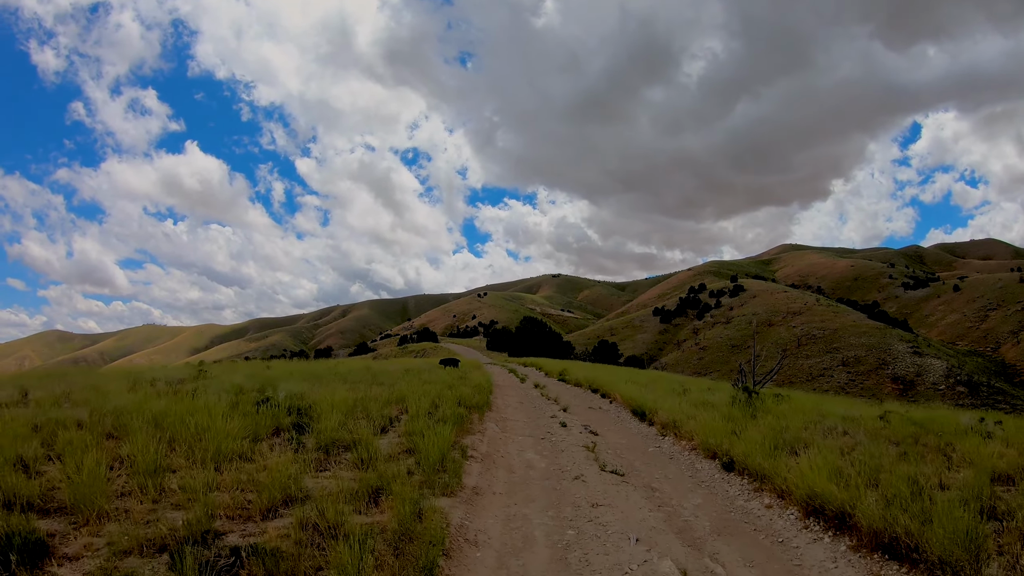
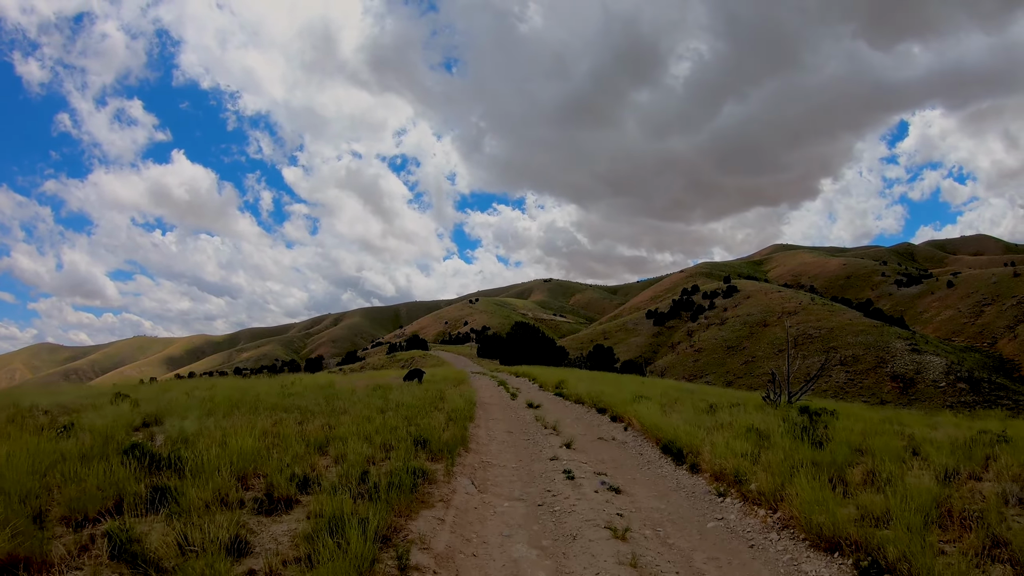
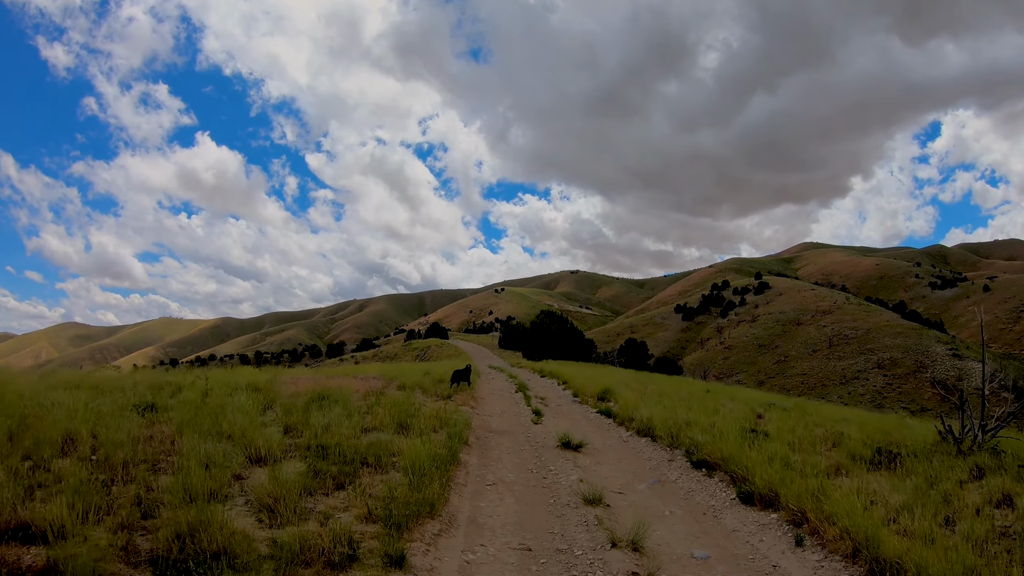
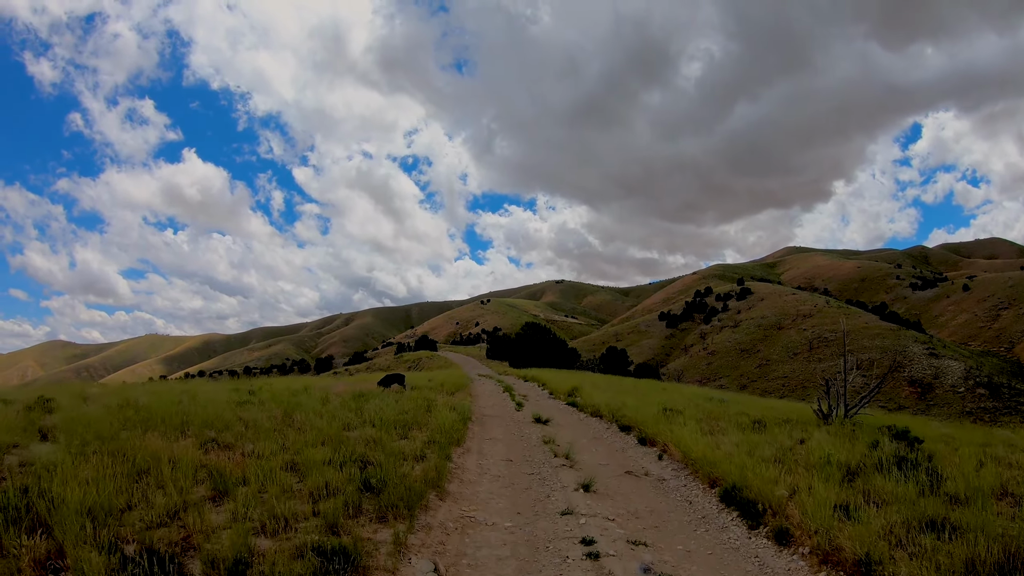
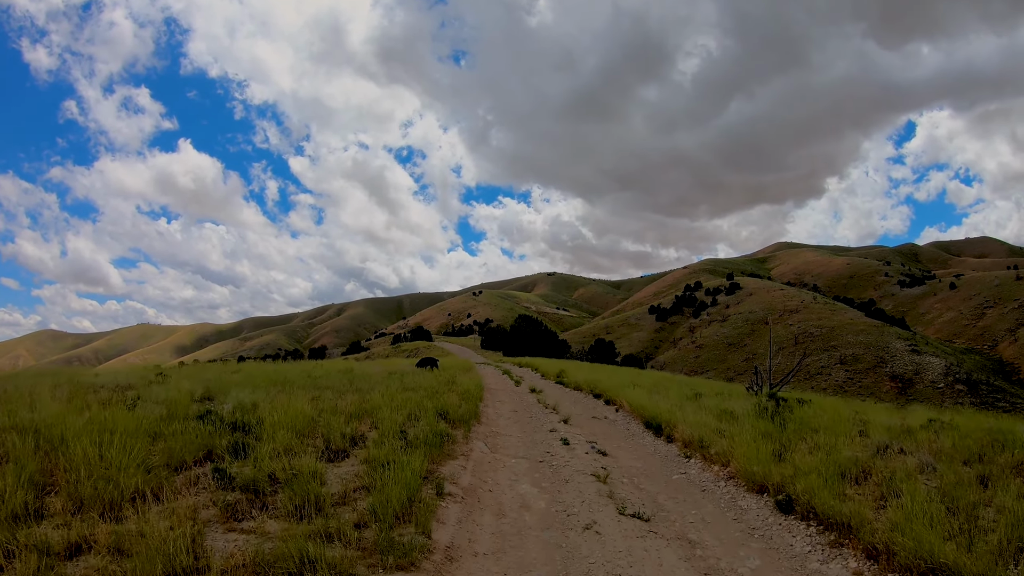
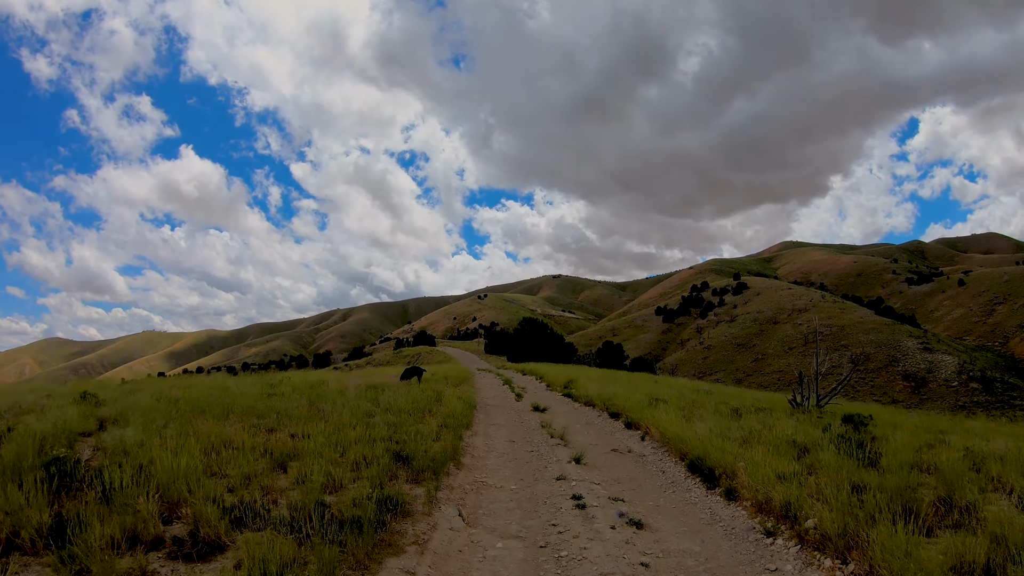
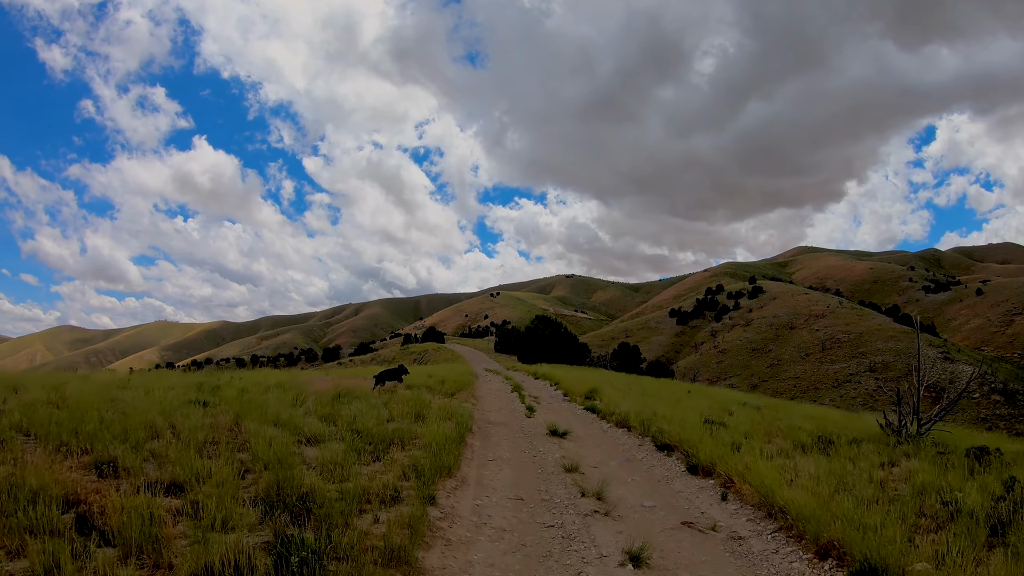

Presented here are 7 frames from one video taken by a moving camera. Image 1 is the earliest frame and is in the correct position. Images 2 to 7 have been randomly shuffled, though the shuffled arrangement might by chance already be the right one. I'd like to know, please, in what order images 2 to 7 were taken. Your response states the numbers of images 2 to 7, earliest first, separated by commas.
5, 2, 6, 4, 7, 3
